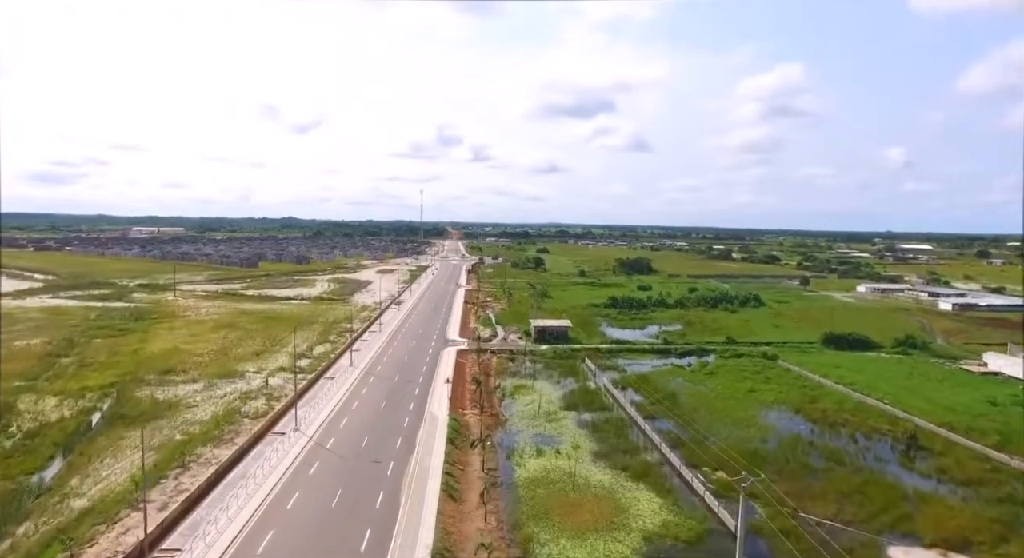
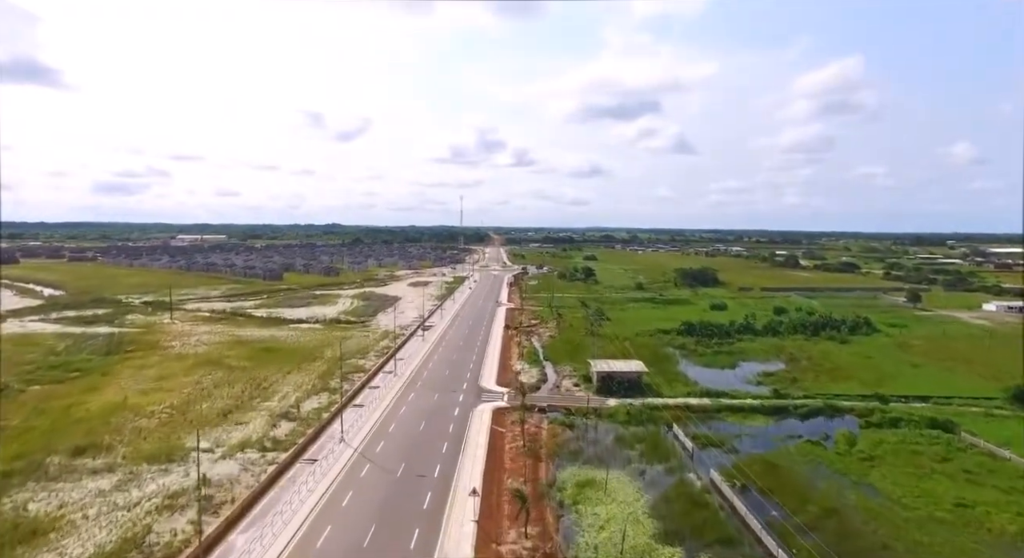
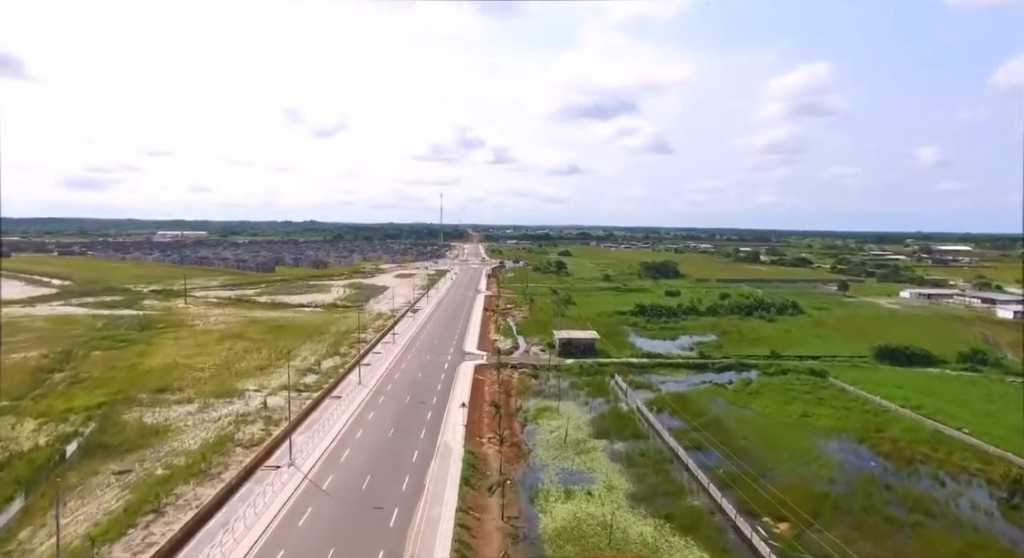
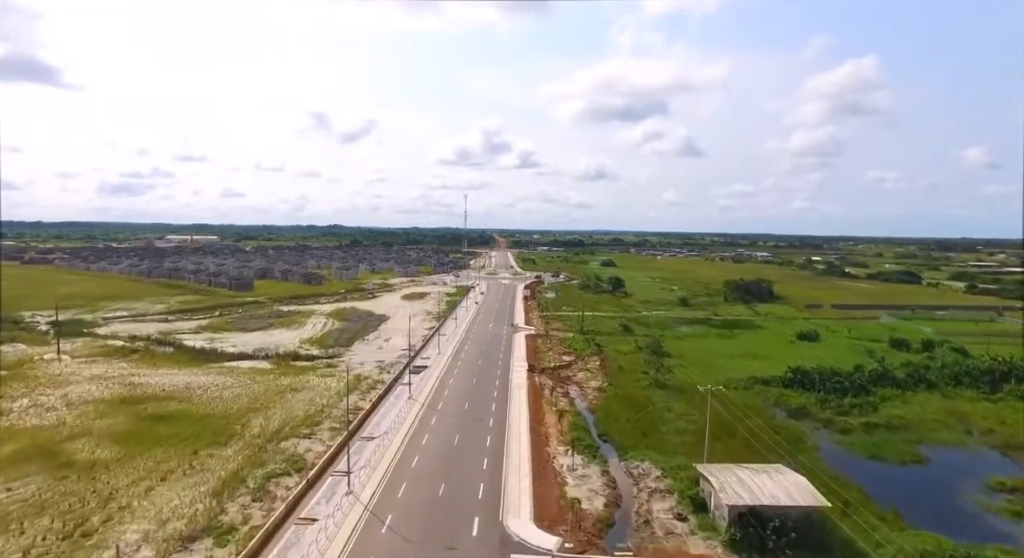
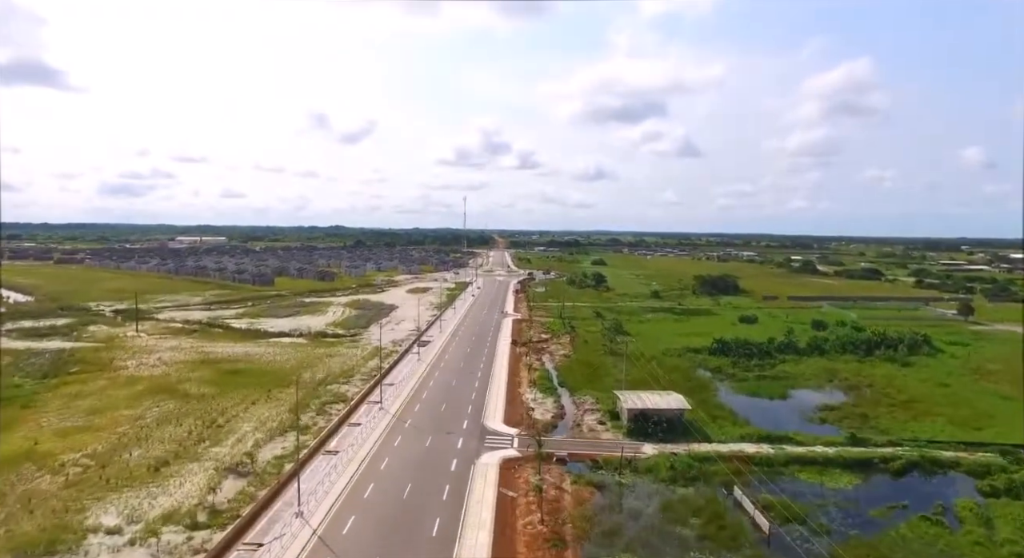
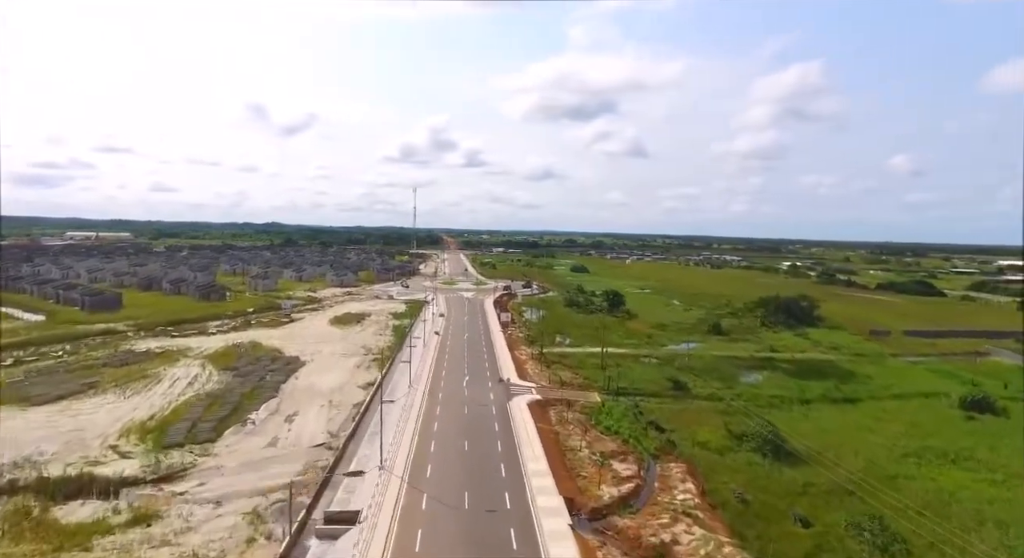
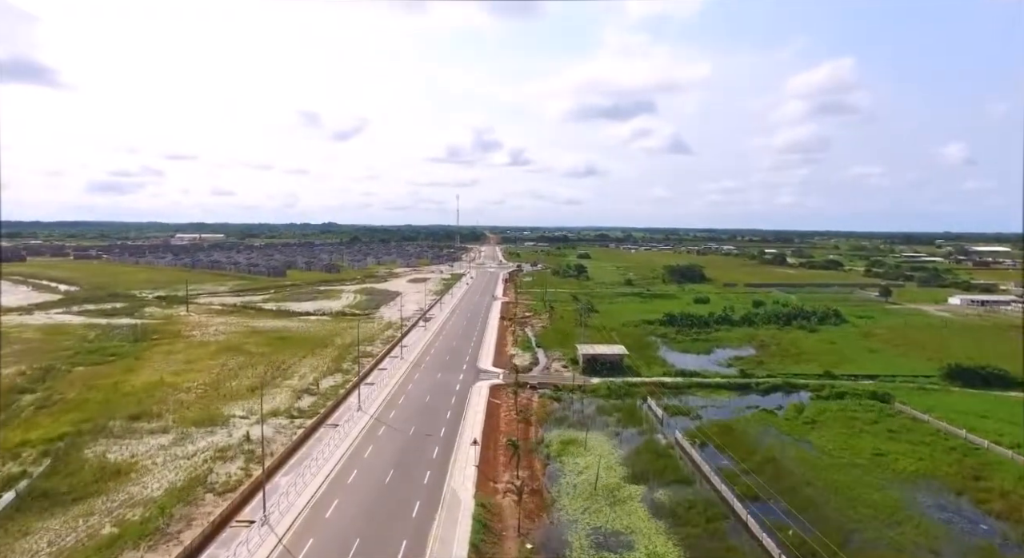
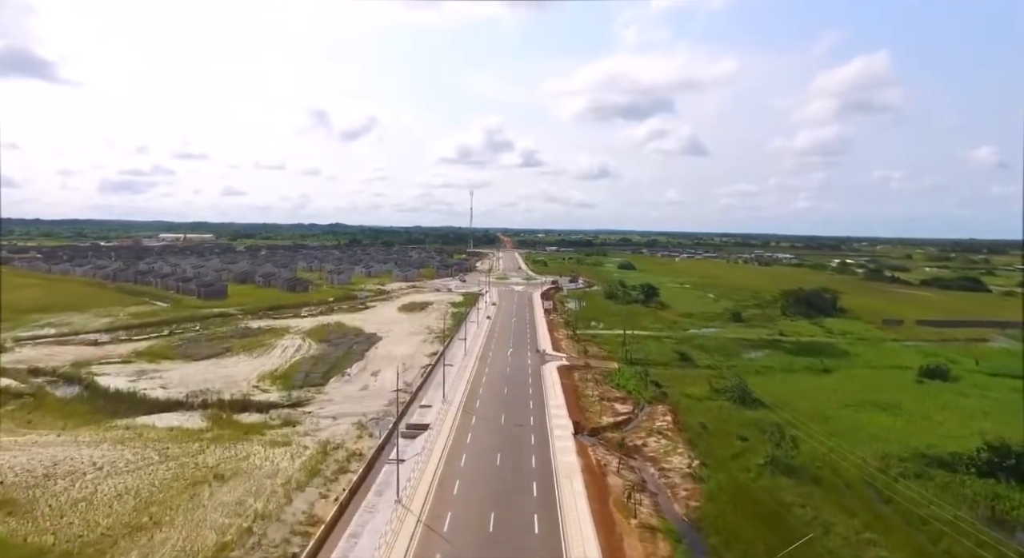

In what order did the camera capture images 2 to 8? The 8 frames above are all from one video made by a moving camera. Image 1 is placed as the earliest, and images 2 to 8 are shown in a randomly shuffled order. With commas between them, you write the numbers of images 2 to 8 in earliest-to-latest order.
3, 7, 2, 5, 4, 8, 6
